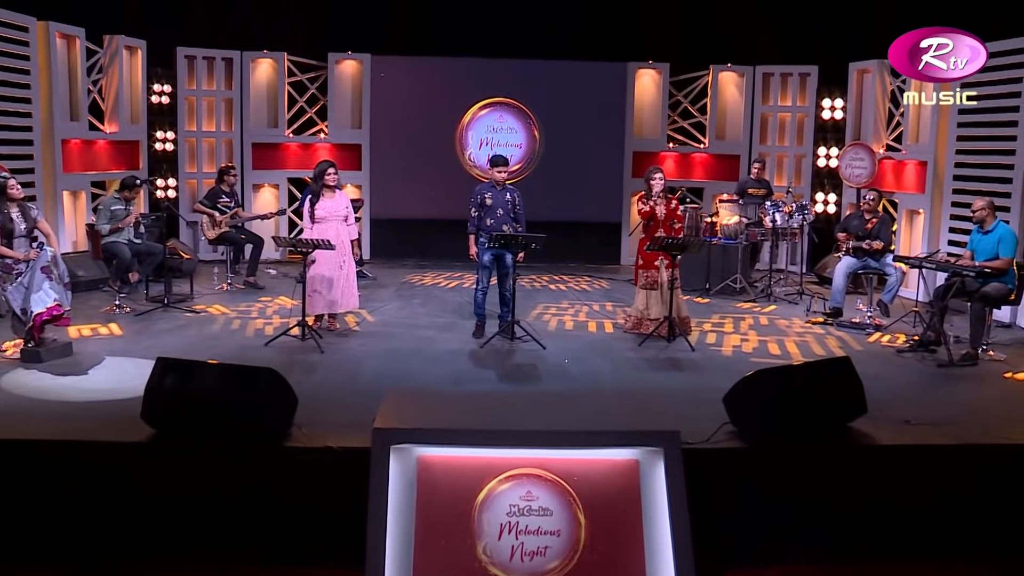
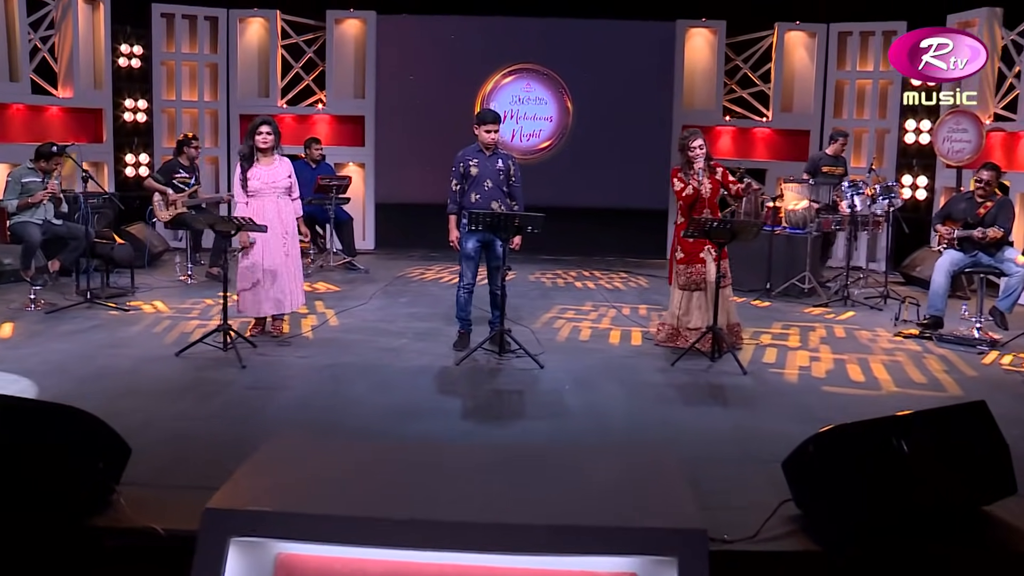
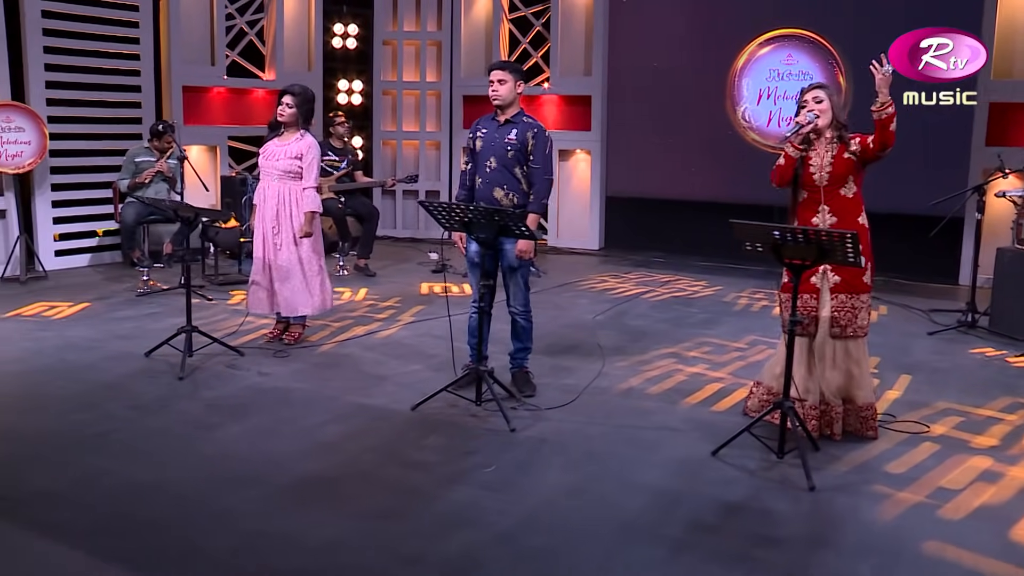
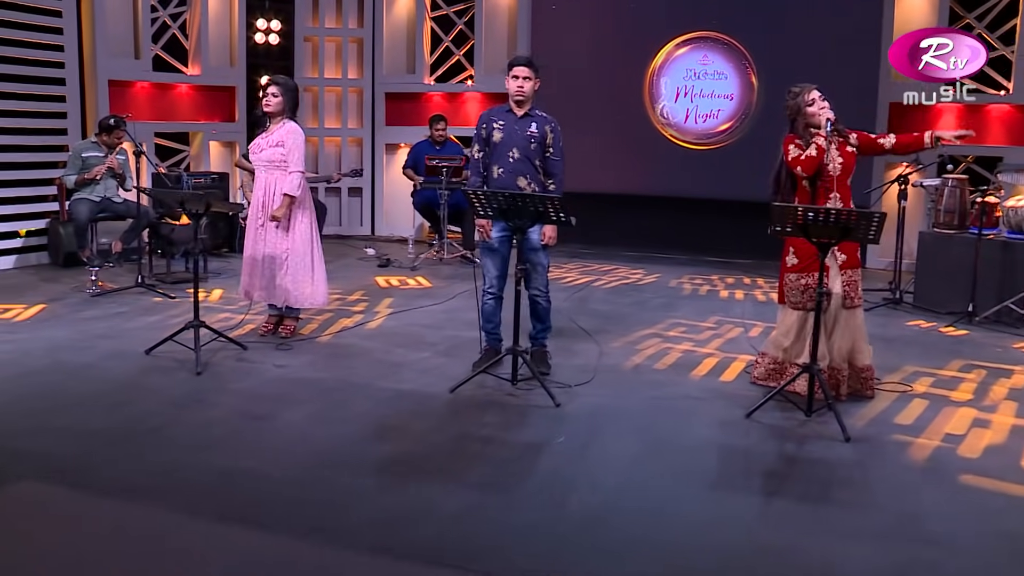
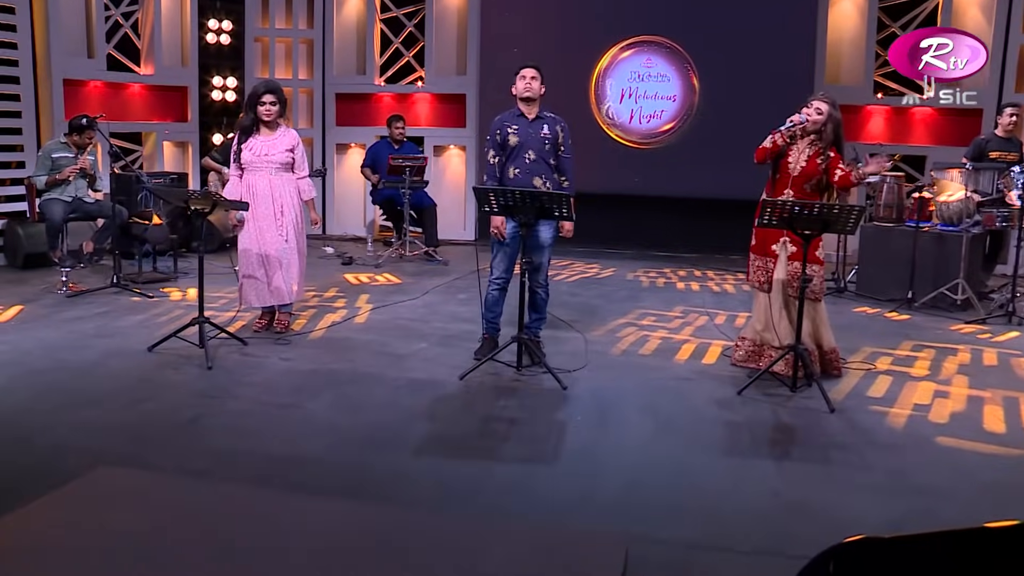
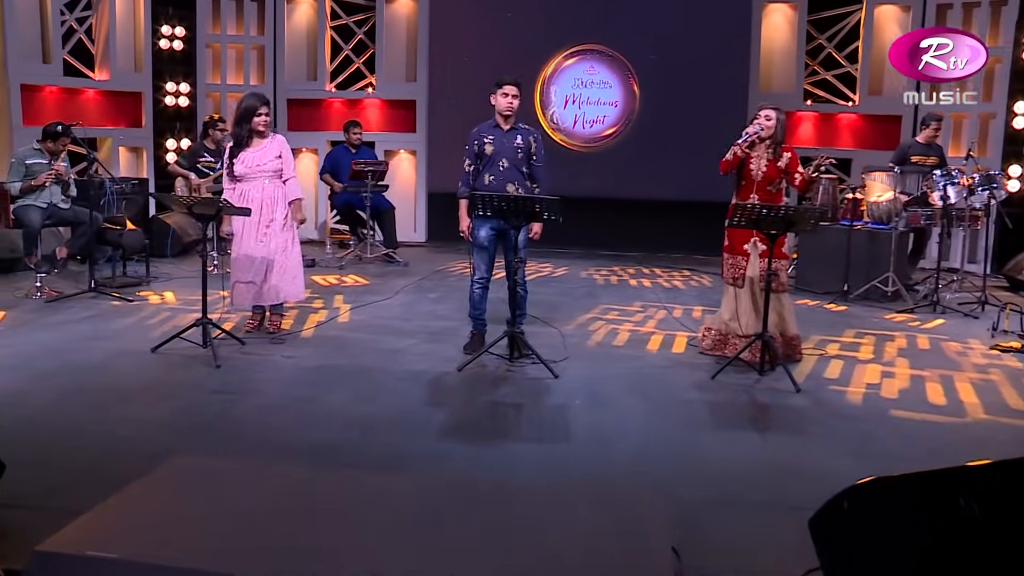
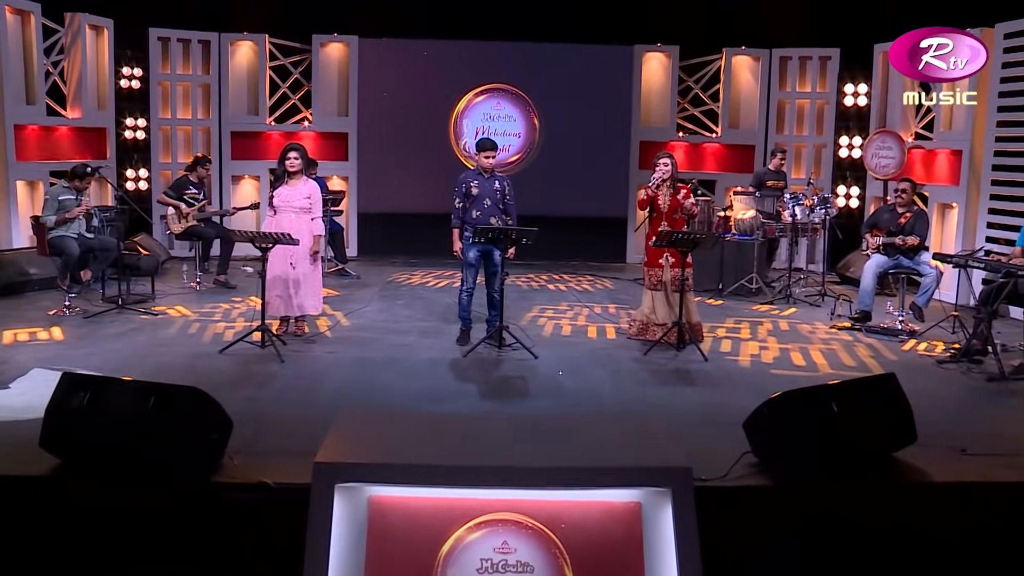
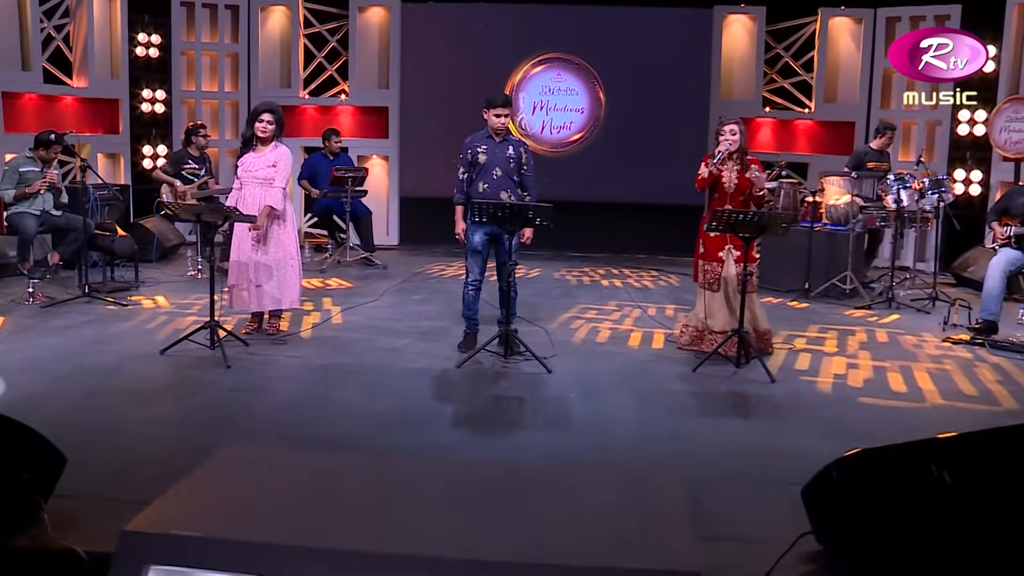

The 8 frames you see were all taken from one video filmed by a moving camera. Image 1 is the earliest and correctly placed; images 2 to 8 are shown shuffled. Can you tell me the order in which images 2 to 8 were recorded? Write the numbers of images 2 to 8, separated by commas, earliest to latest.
7, 2, 8, 6, 5, 4, 3
